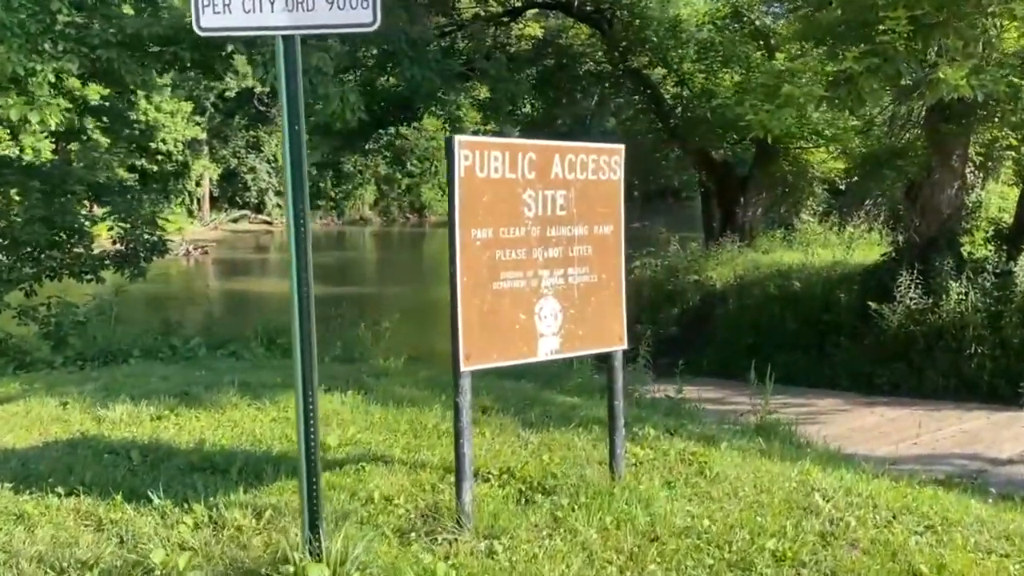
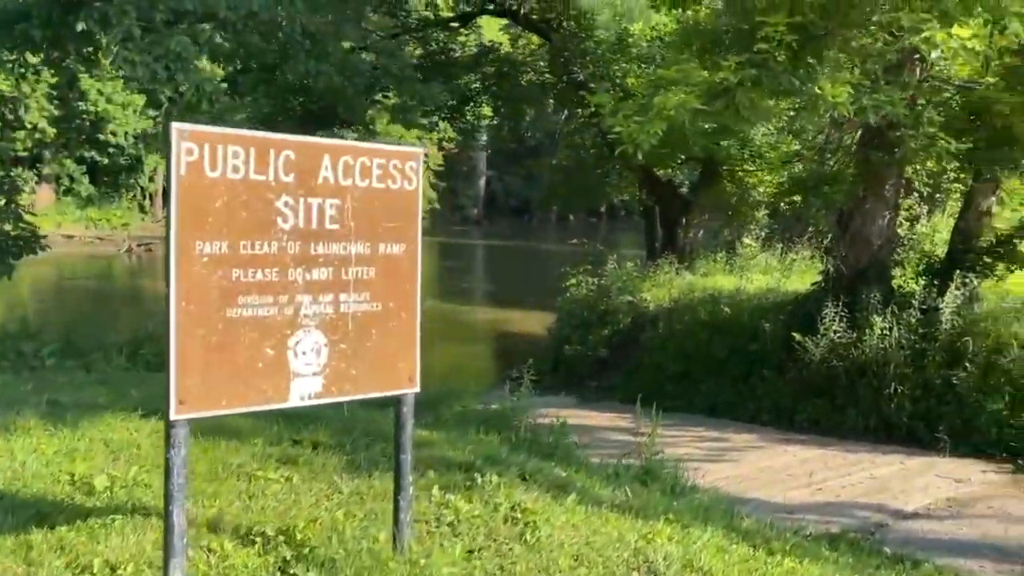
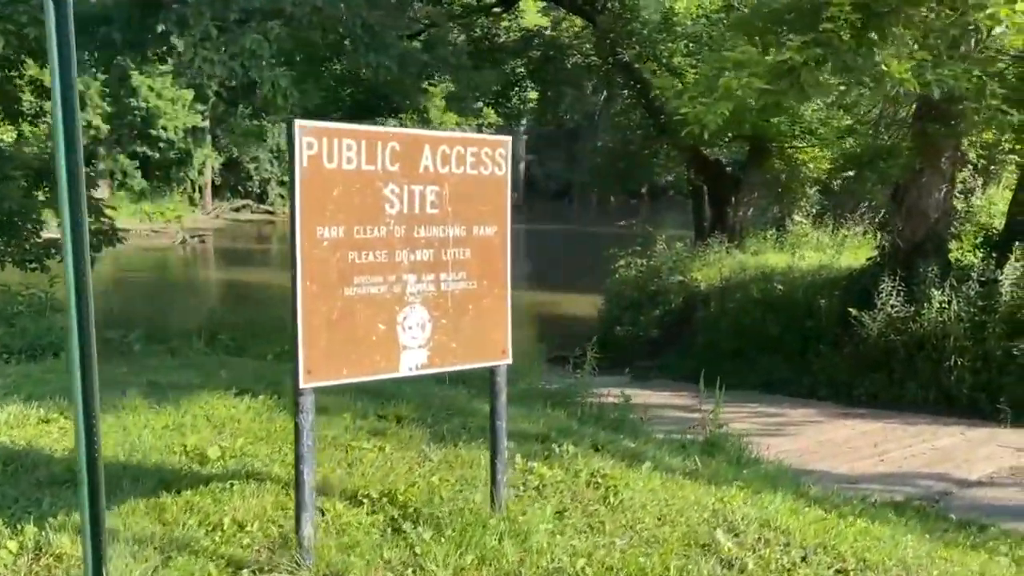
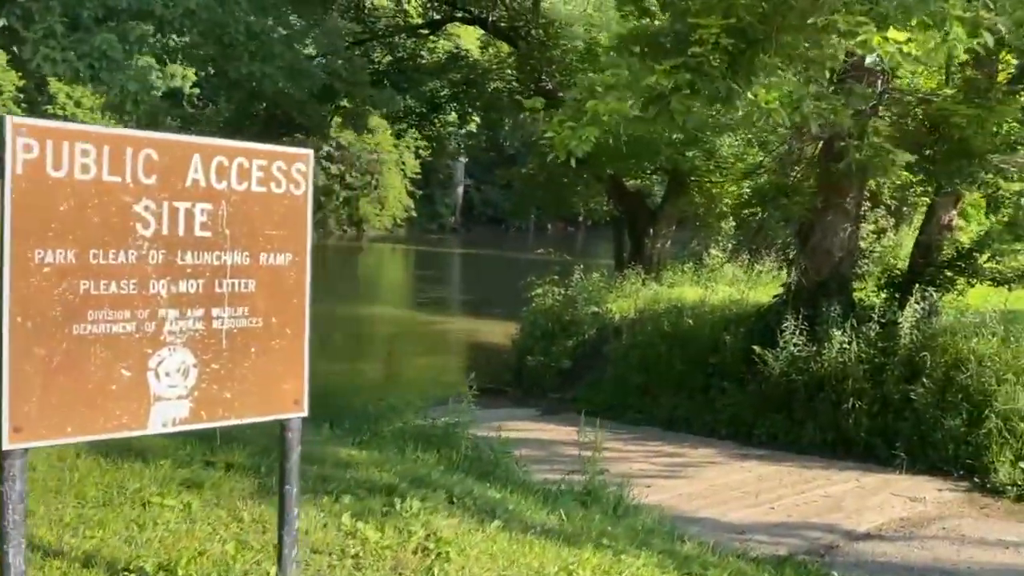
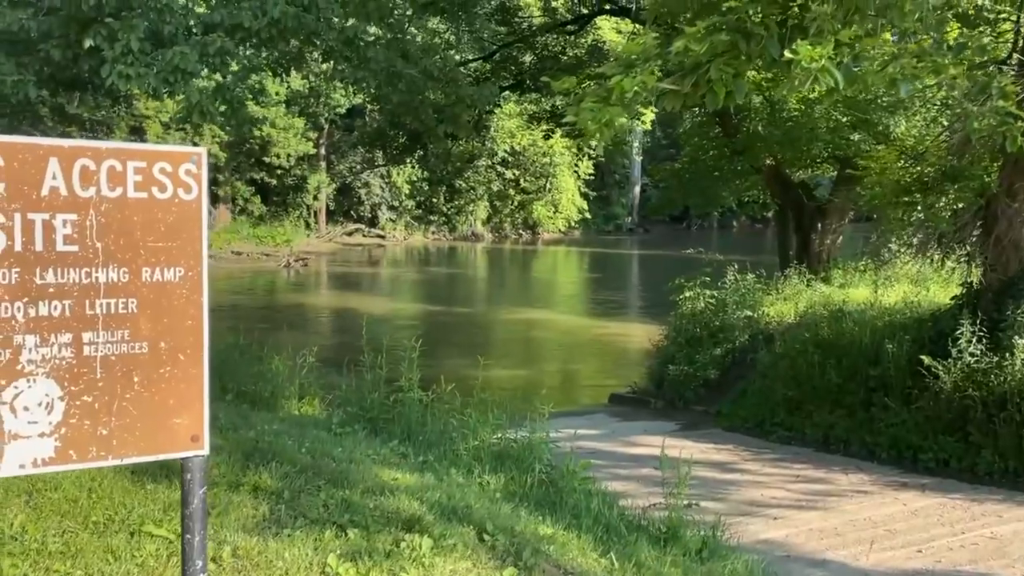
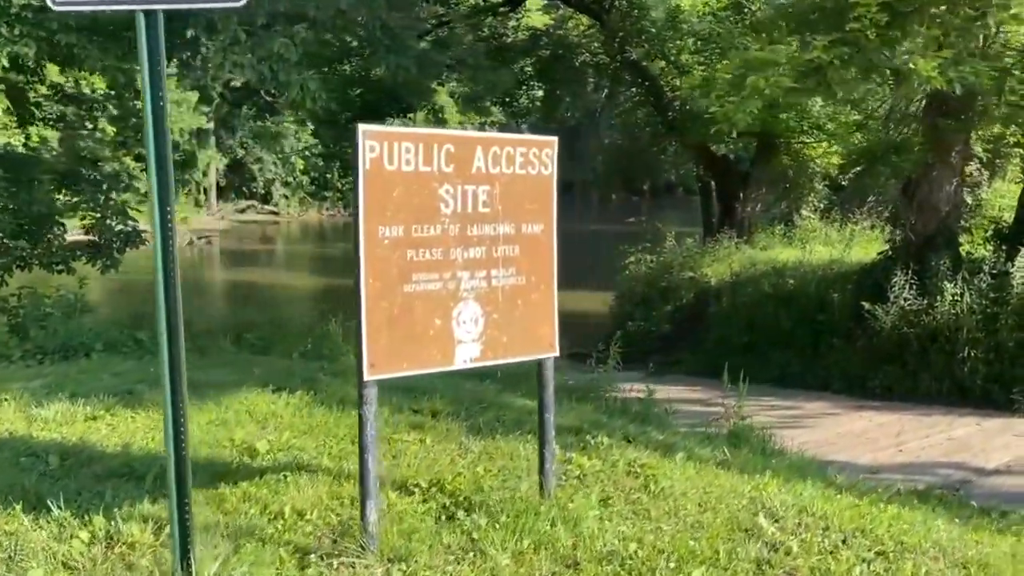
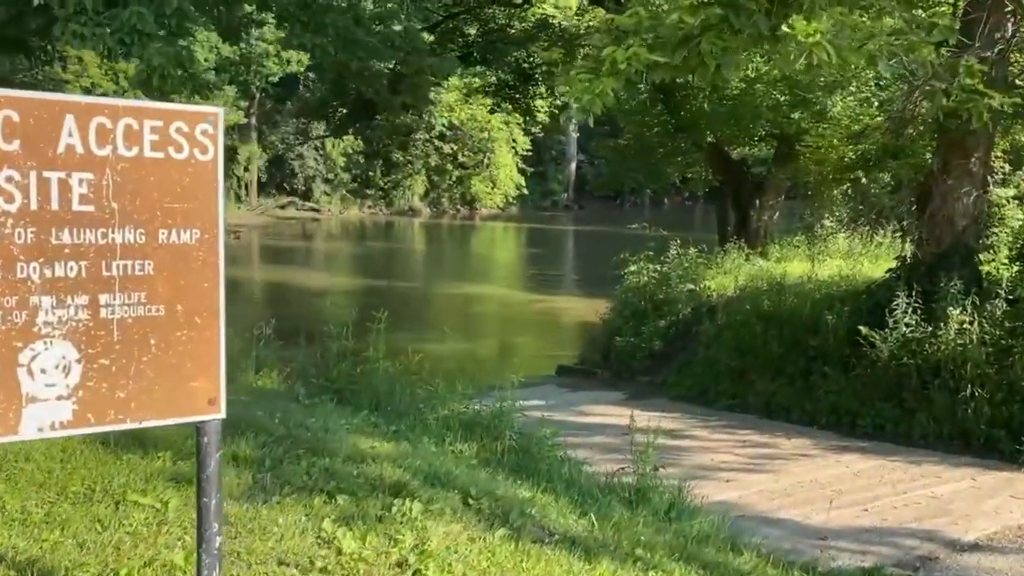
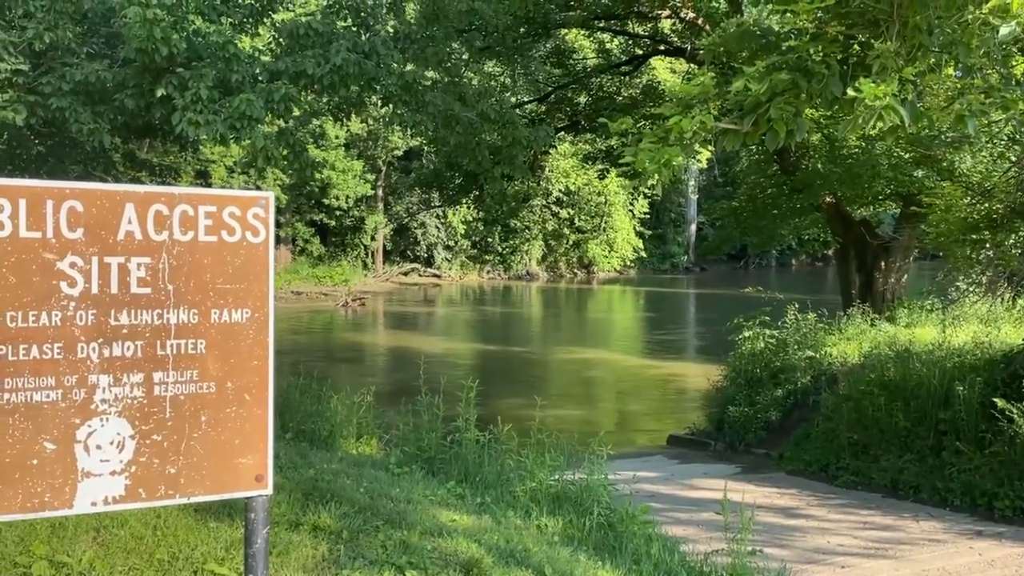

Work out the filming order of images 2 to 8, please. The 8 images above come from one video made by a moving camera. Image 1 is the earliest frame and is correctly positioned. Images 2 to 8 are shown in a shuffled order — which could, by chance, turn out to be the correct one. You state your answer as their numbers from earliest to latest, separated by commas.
6, 3, 2, 4, 7, 5, 8
